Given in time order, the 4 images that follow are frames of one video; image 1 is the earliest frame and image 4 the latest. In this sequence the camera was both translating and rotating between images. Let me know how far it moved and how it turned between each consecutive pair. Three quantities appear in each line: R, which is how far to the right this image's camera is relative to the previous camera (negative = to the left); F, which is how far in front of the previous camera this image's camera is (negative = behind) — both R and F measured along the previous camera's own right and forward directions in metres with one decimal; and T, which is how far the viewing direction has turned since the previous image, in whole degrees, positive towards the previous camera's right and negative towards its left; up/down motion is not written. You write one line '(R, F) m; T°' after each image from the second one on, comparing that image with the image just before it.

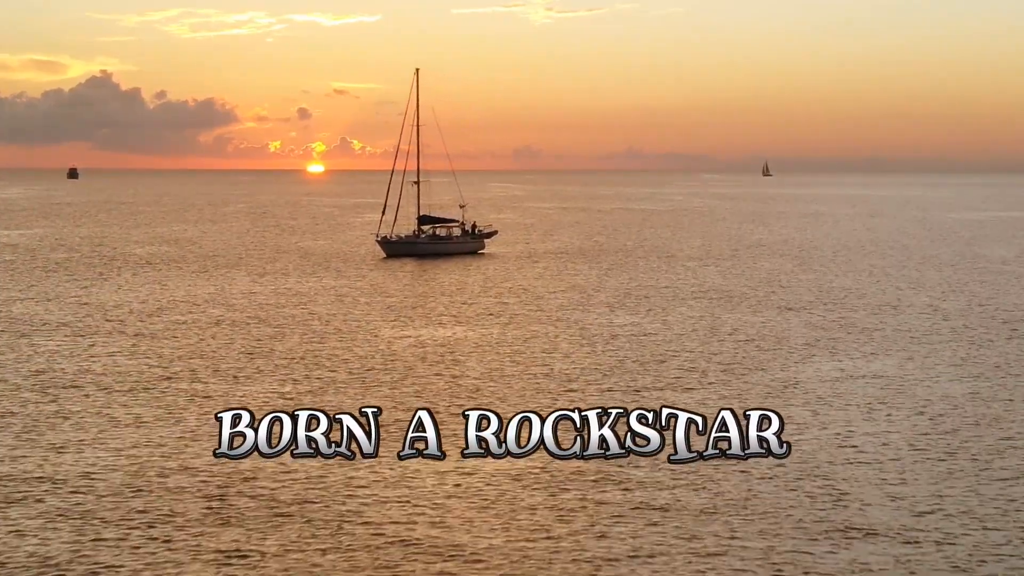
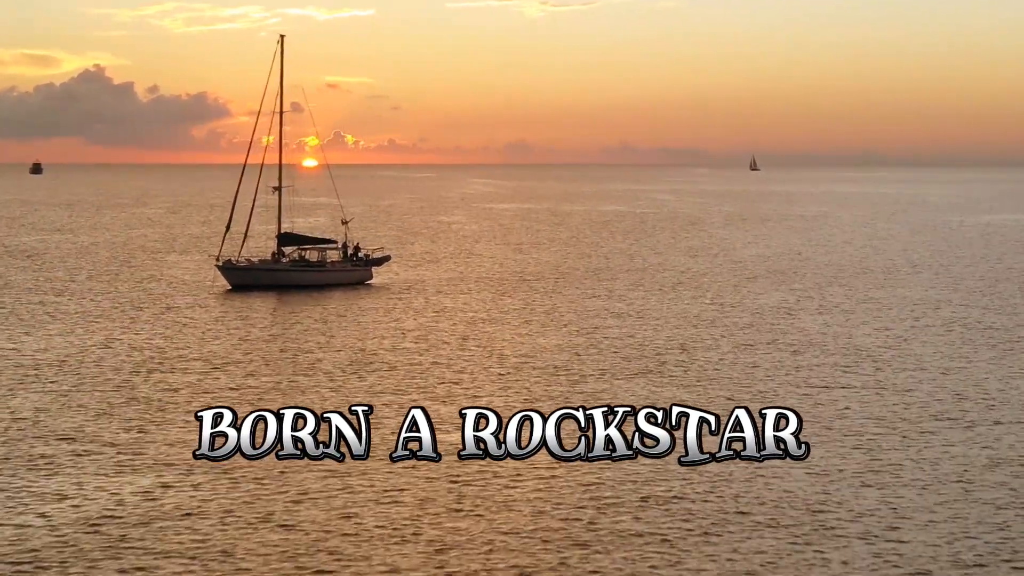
(+4.4, +27.0) m; 0°
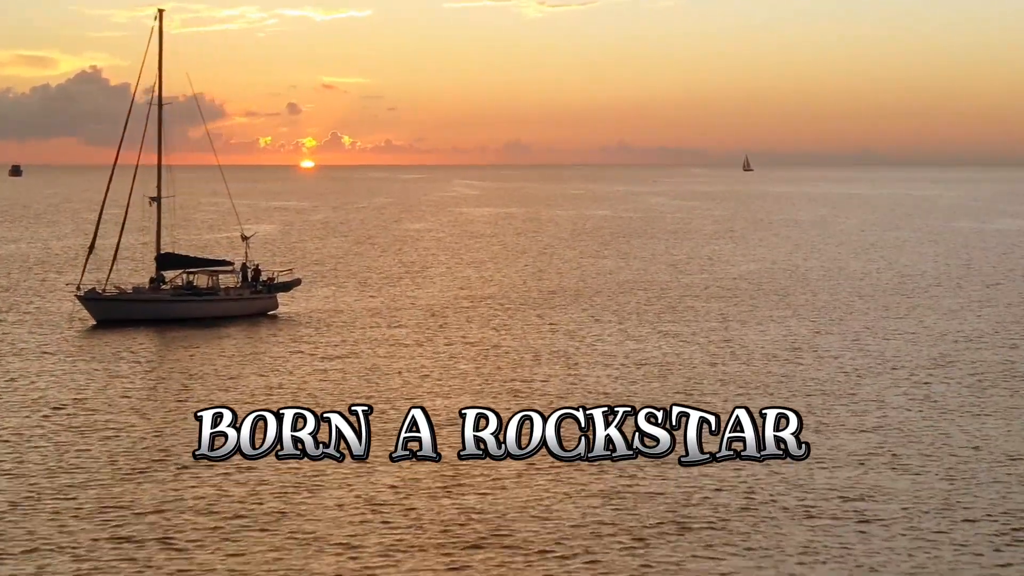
(+2.2, +13.8) m; 0°
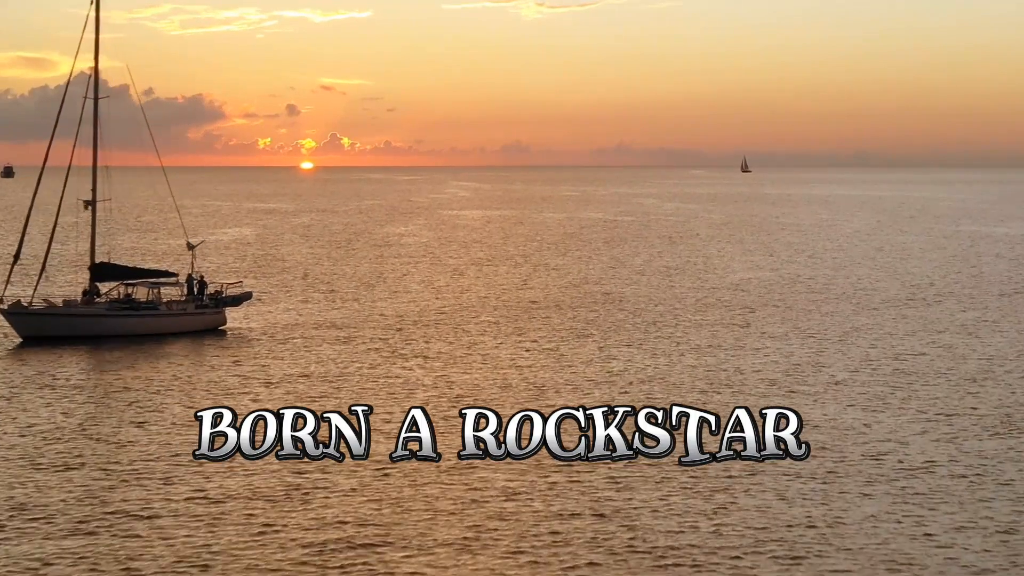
(+0.9, +5.6) m; 0°
